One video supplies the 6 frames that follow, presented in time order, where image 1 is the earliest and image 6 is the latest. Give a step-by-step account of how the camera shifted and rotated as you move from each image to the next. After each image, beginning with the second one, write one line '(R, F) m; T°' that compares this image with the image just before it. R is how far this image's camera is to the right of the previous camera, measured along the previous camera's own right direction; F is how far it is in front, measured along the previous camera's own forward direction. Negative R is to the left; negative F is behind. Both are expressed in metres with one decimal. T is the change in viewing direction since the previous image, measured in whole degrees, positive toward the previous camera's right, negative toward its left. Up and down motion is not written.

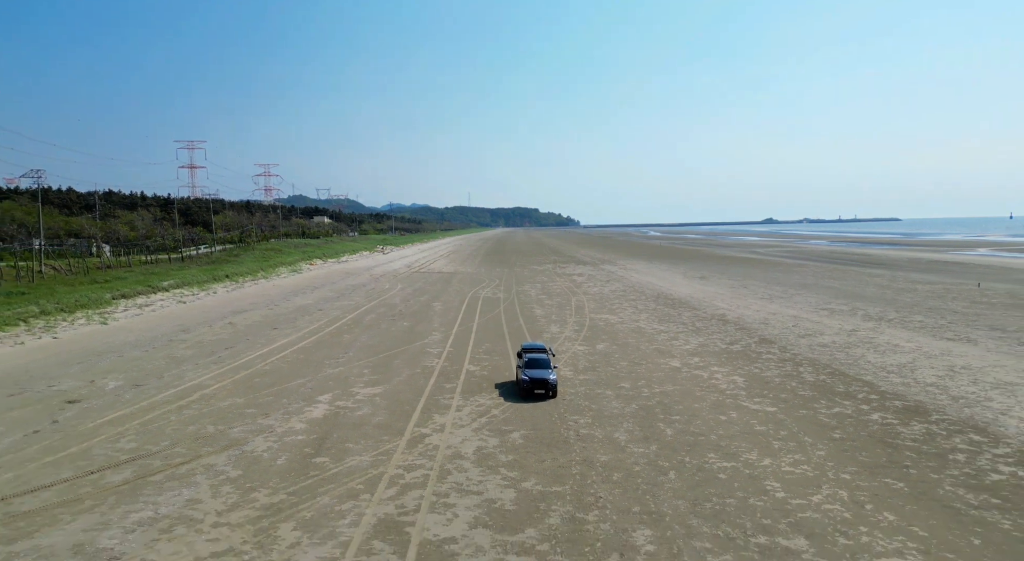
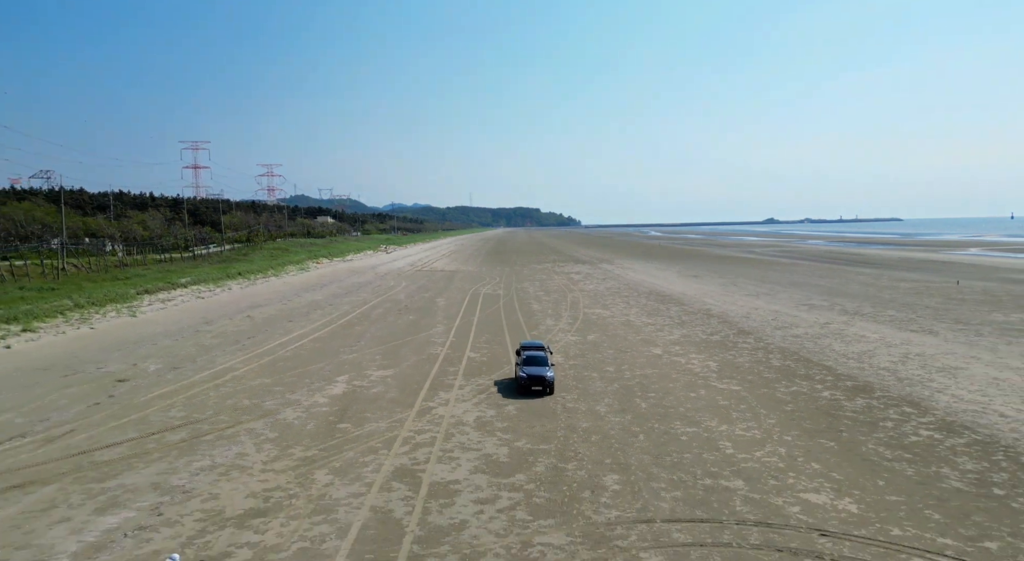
(+0.2, -2.0) m; 0°
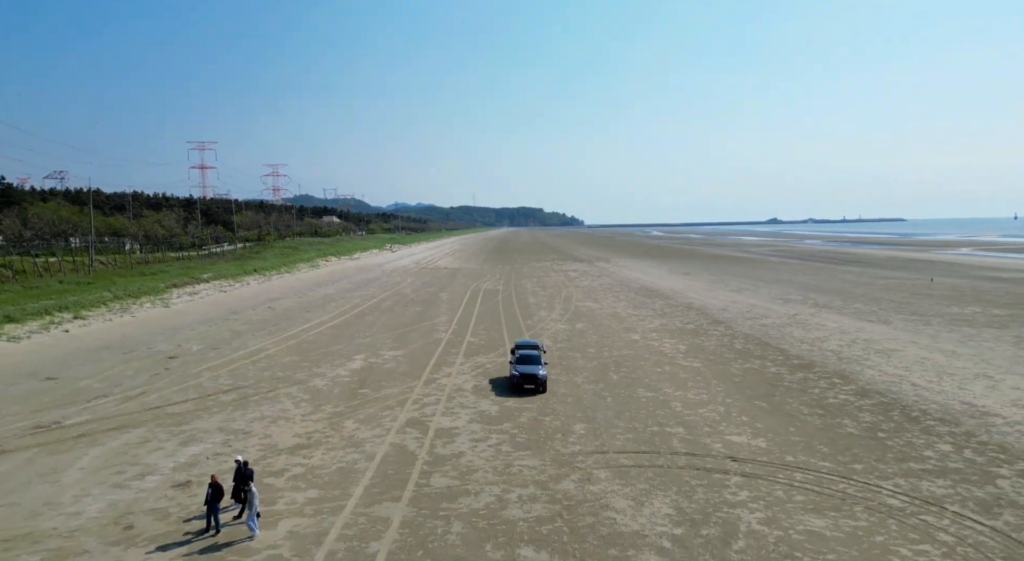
(+0.3, -2.8) m; 0°
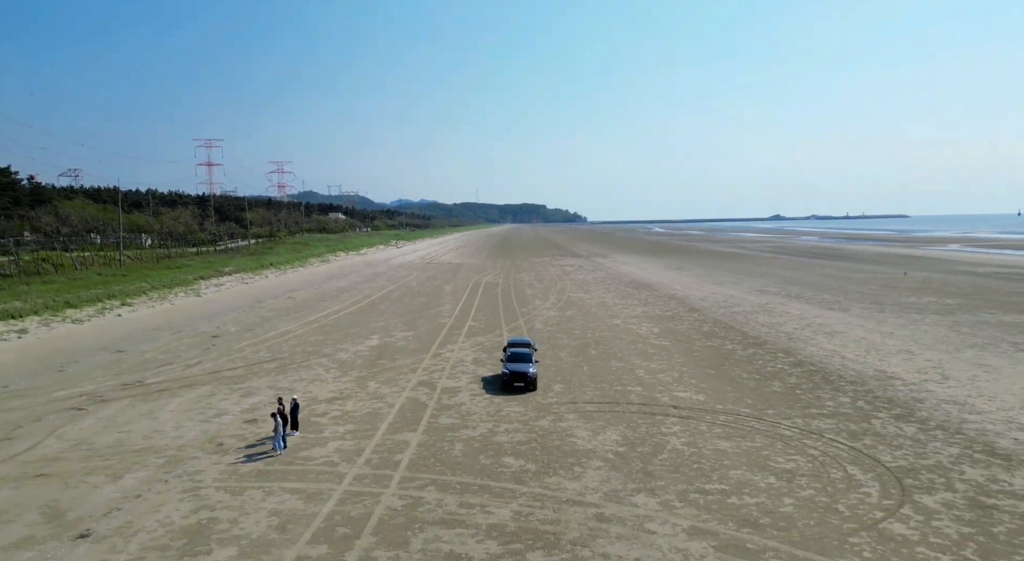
(+0.3, -3.2) m; 0°
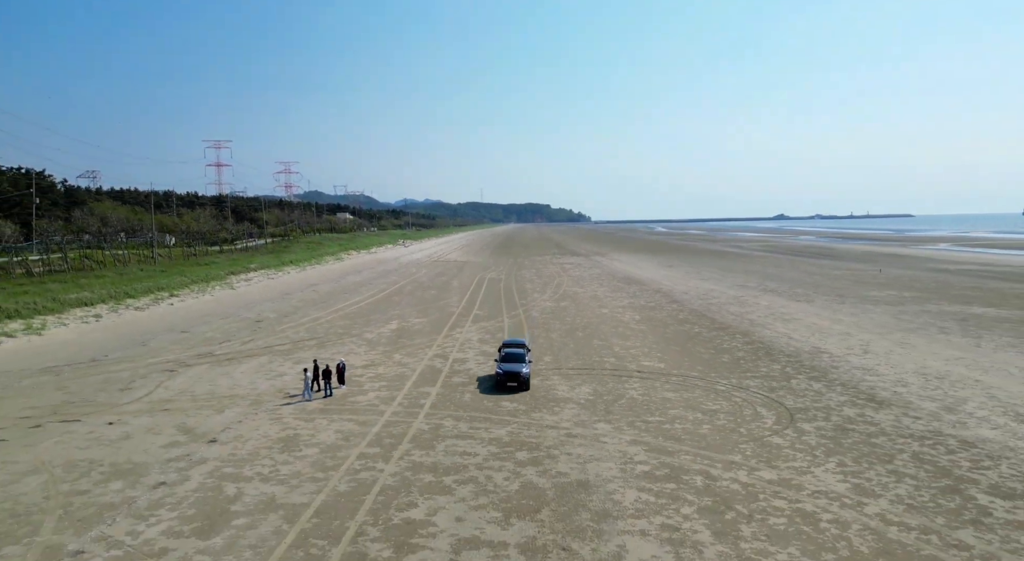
(+0.2, -3.8) m; 0°
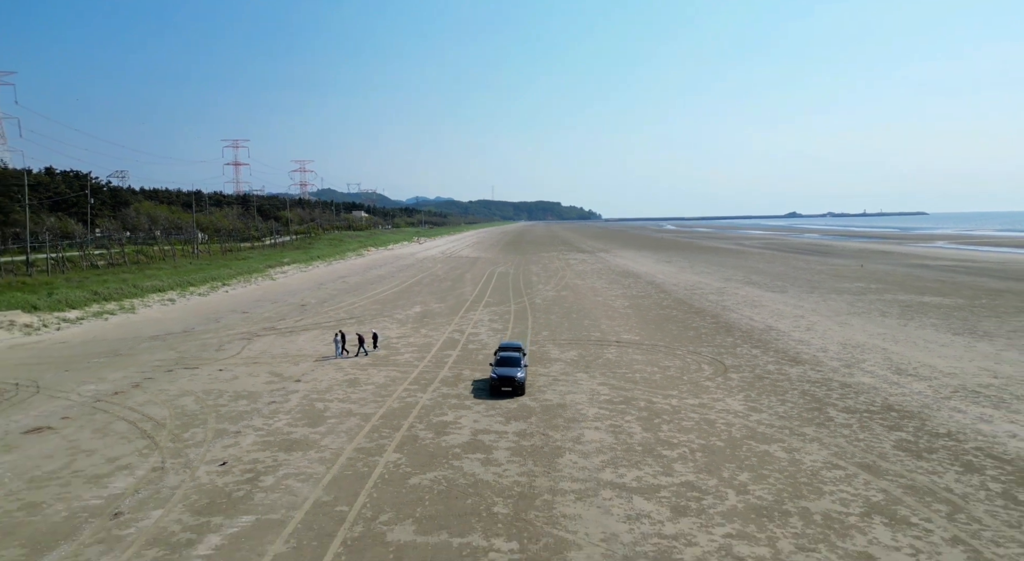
(+0.3, -4.7) m; -1°
